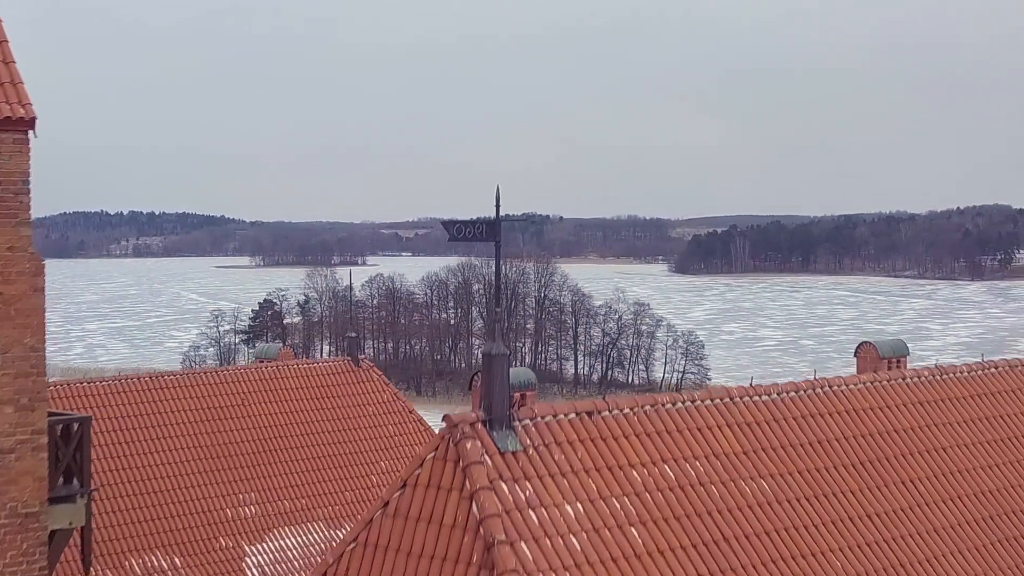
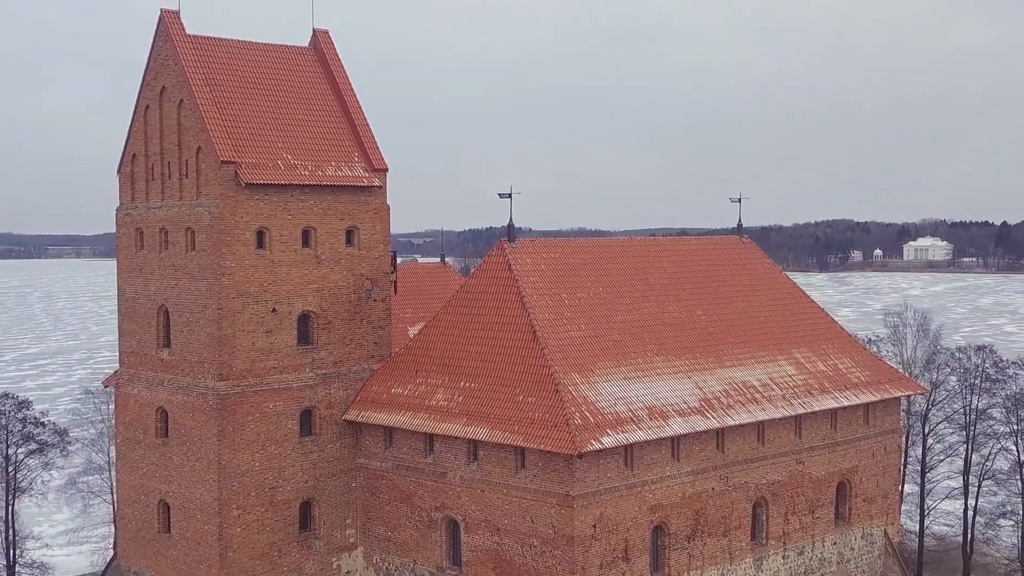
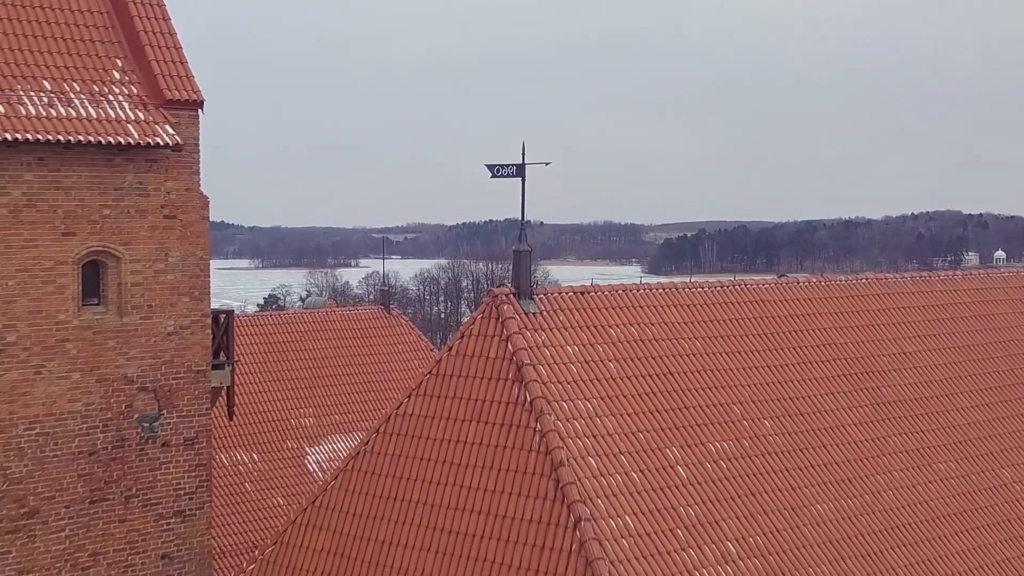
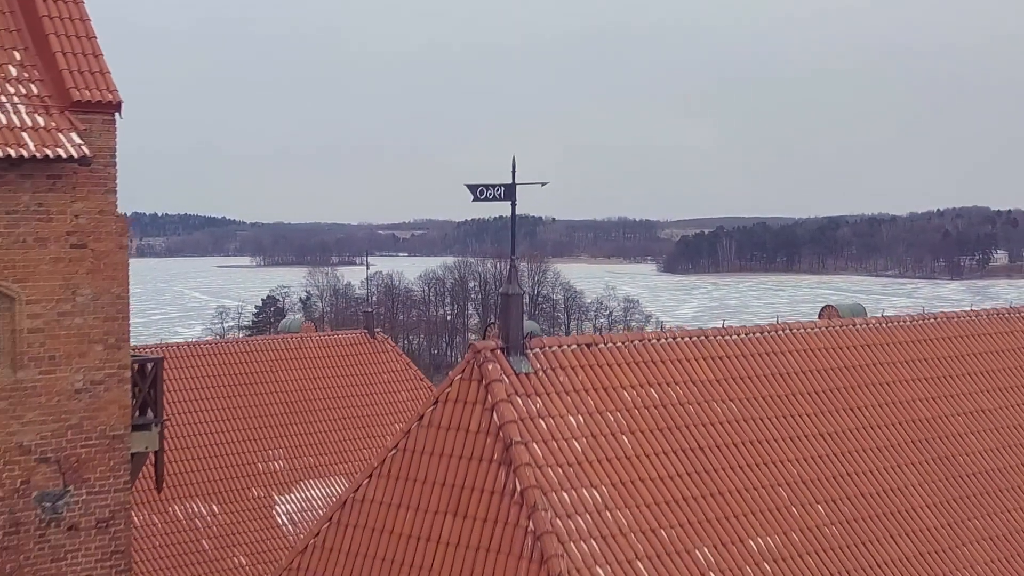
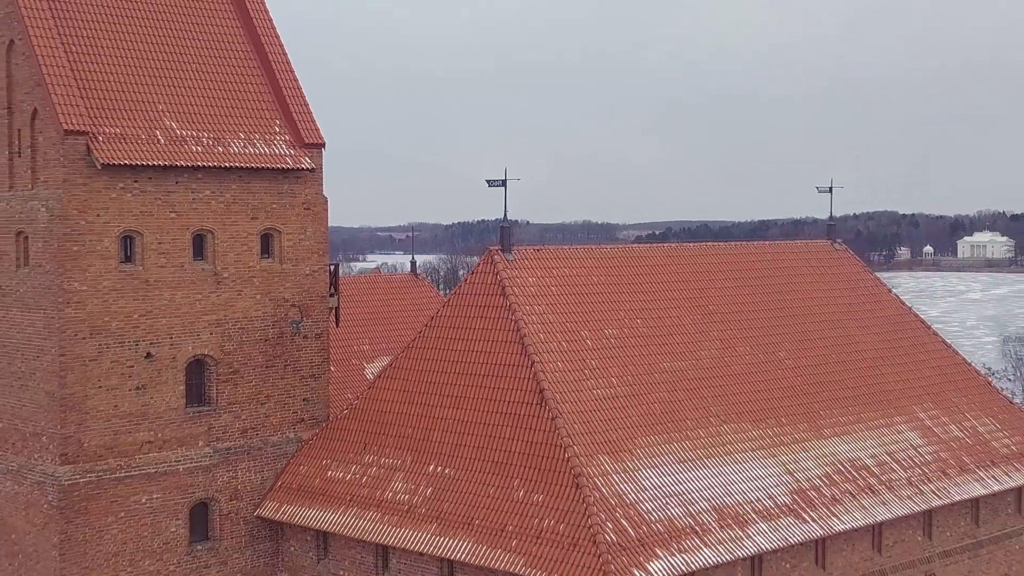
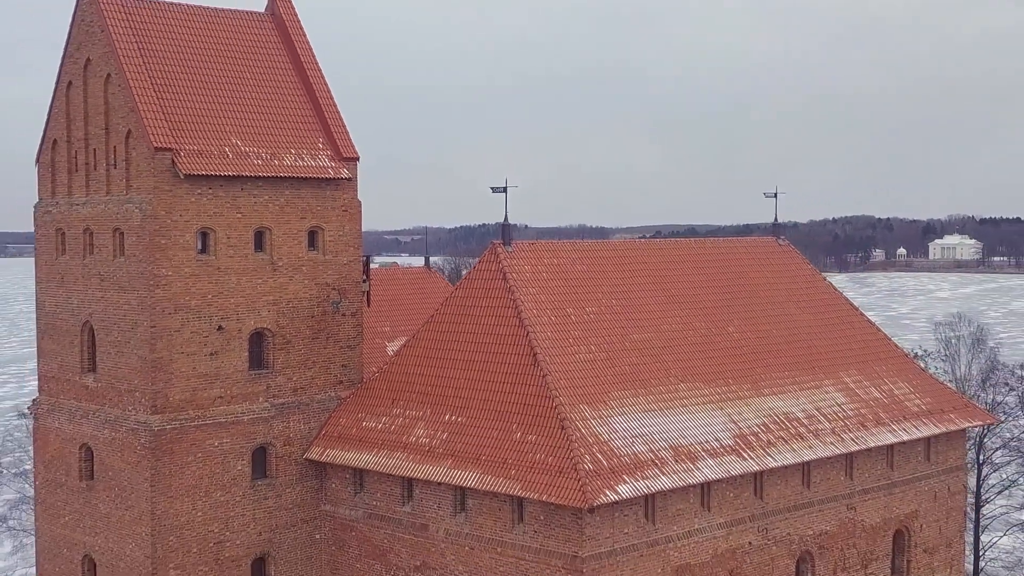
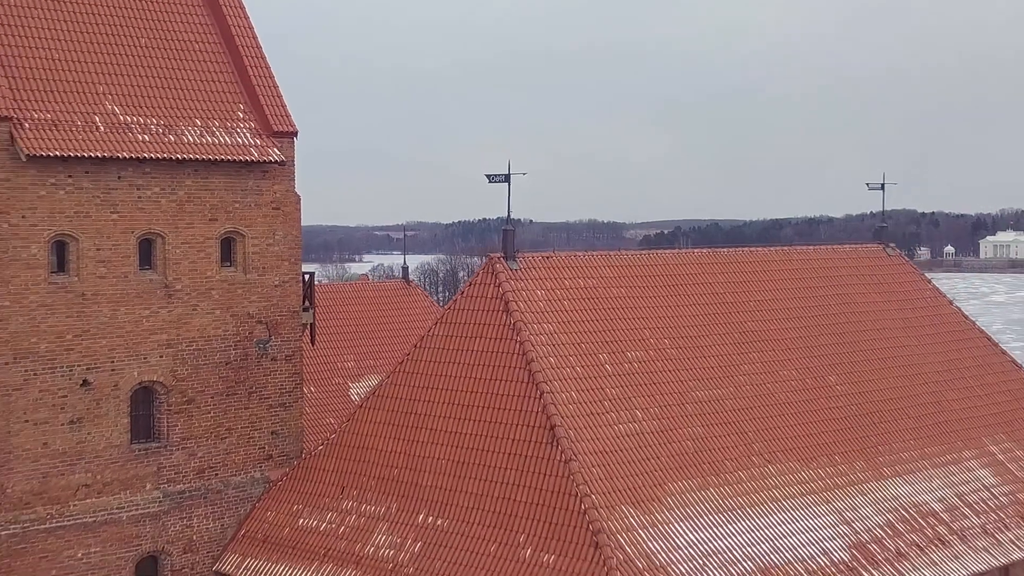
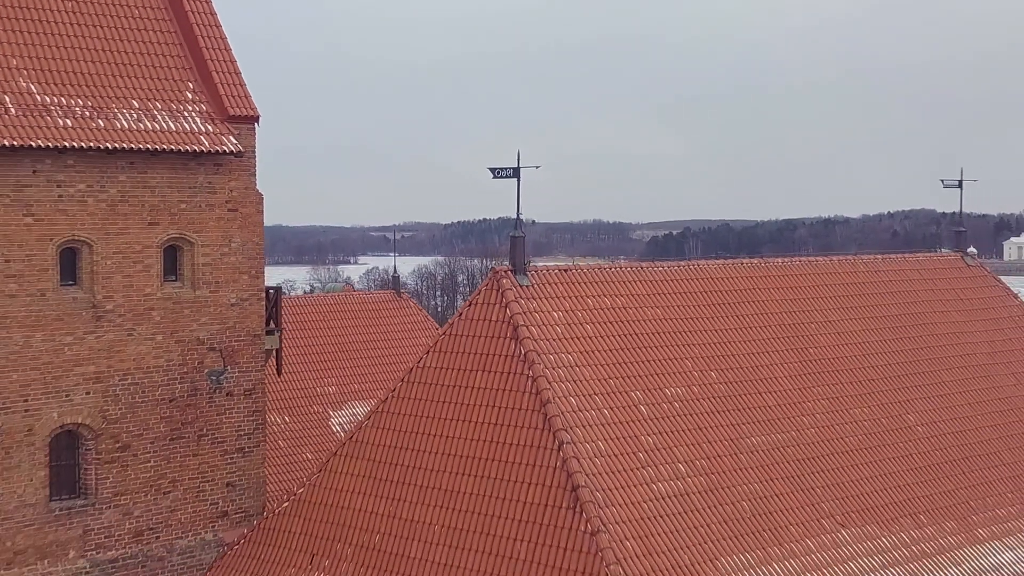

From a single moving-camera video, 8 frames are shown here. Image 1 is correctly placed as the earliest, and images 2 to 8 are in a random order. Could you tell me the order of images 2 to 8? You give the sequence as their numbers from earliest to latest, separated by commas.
4, 3, 8, 7, 5, 6, 2
